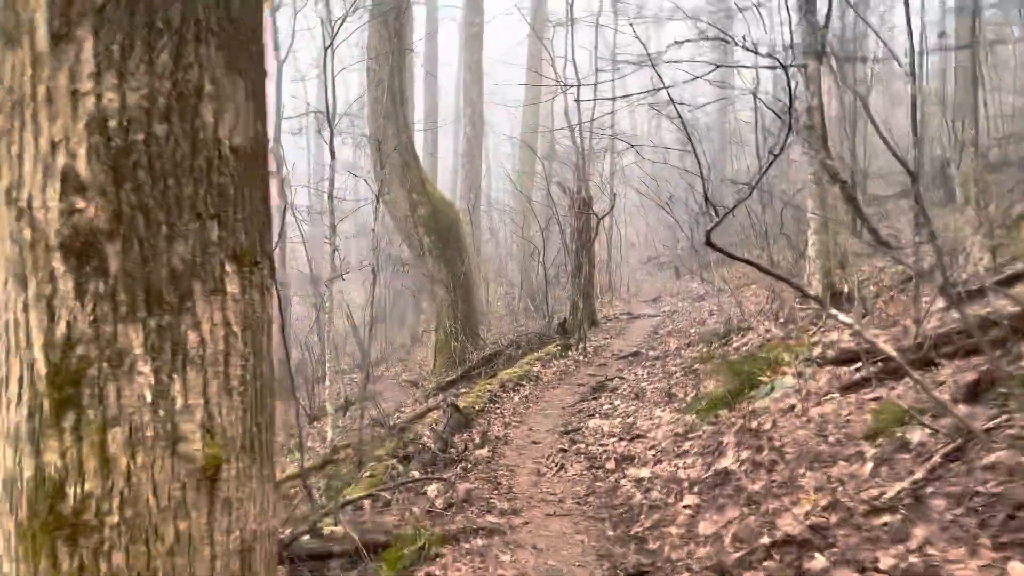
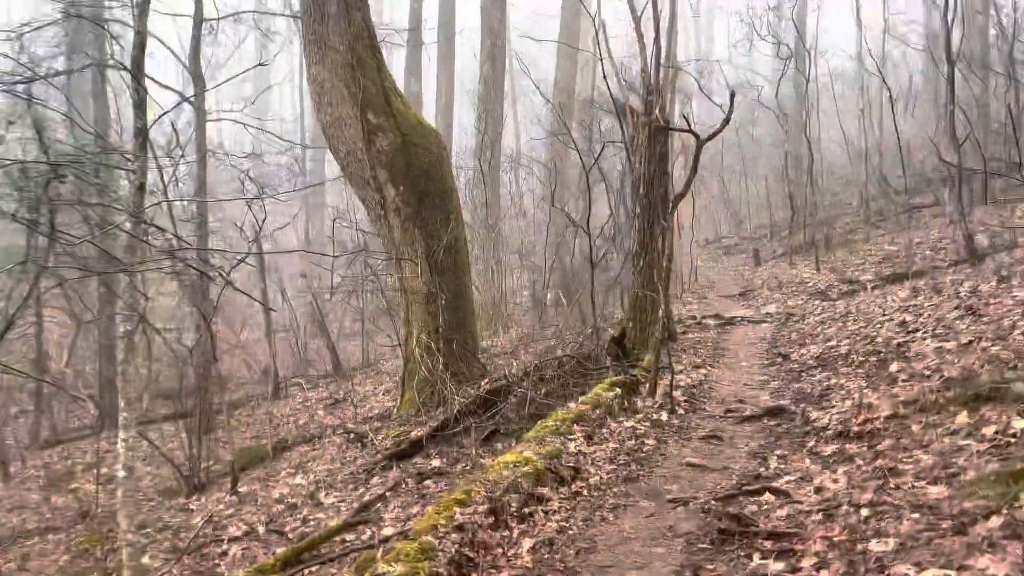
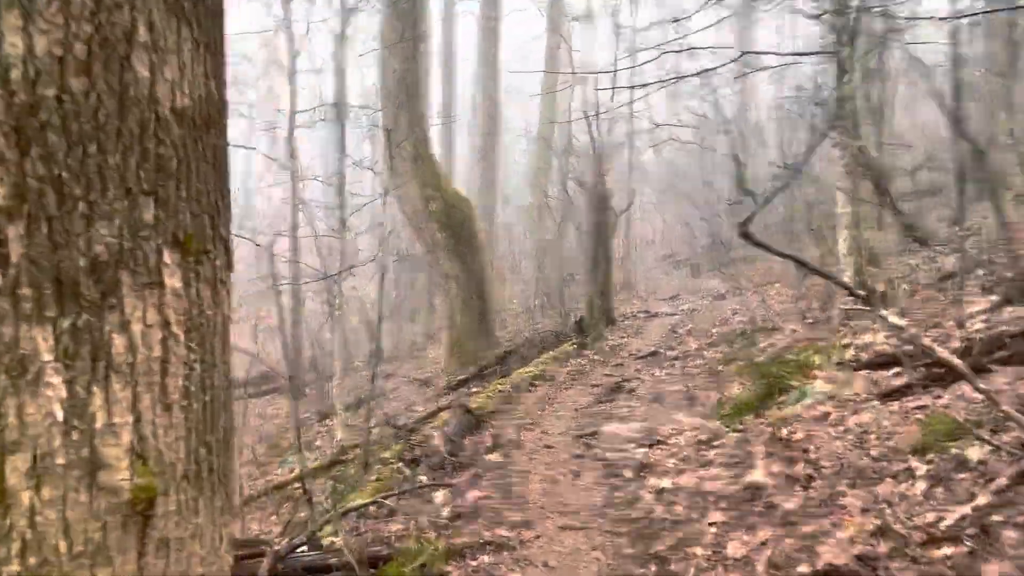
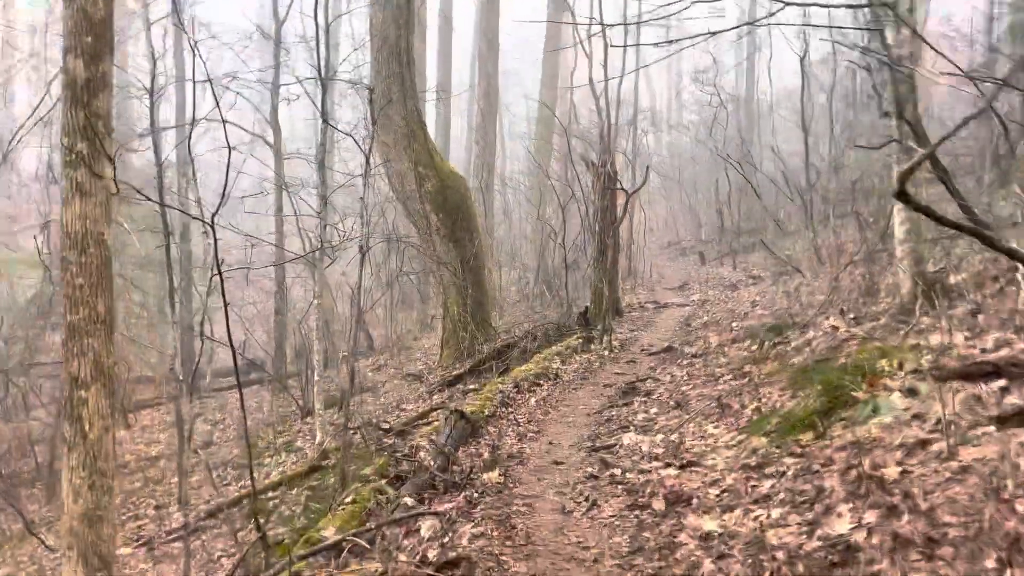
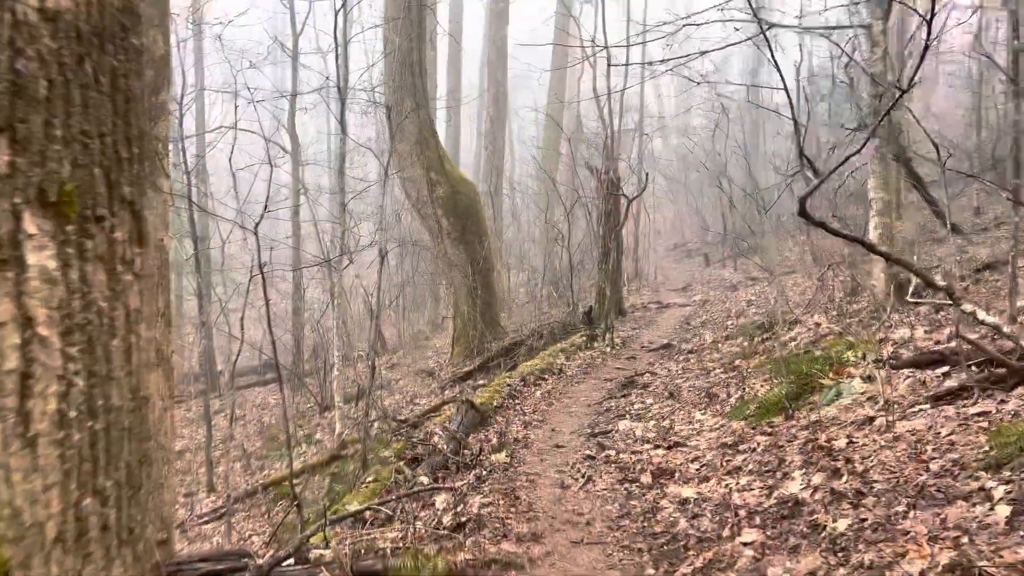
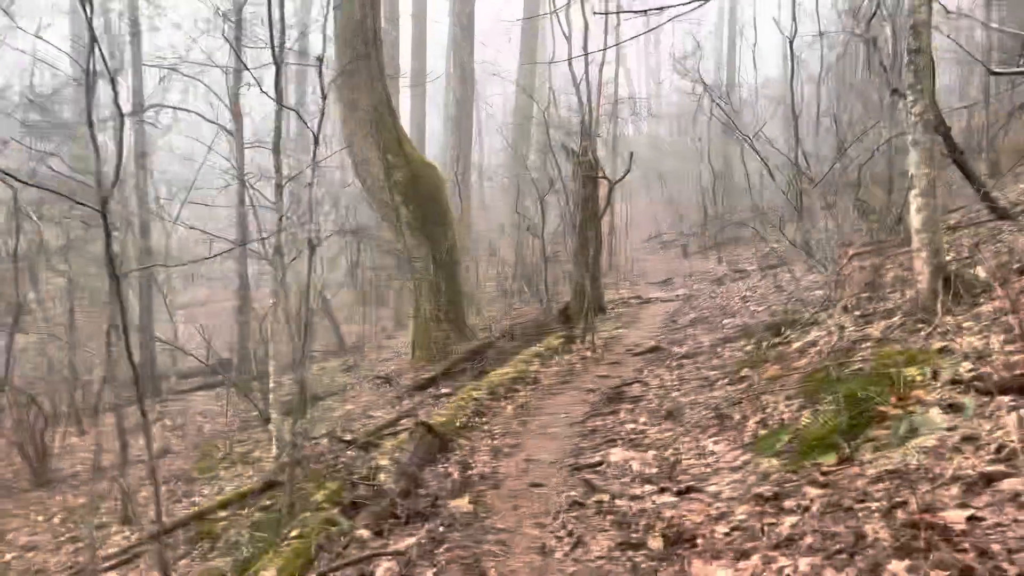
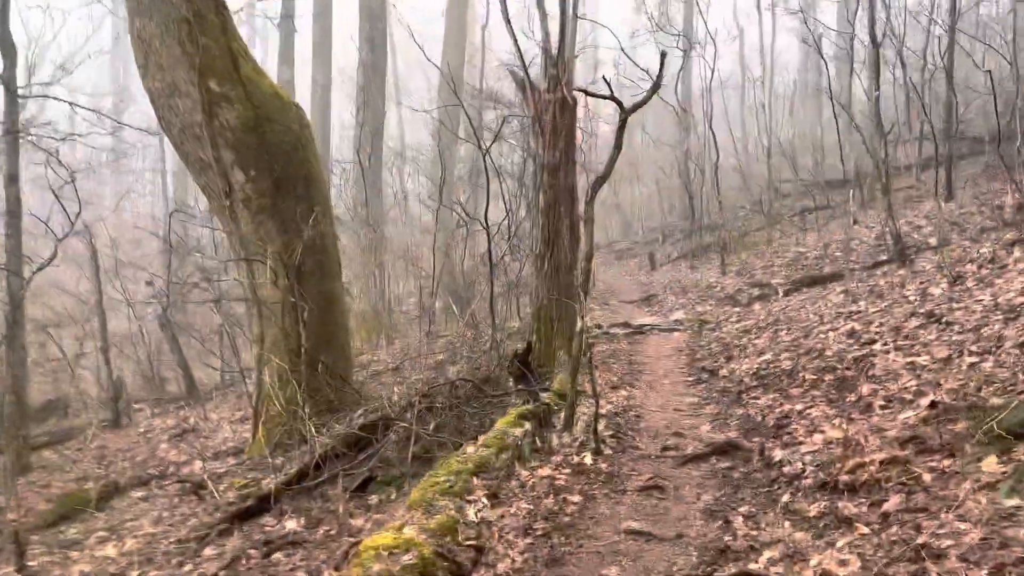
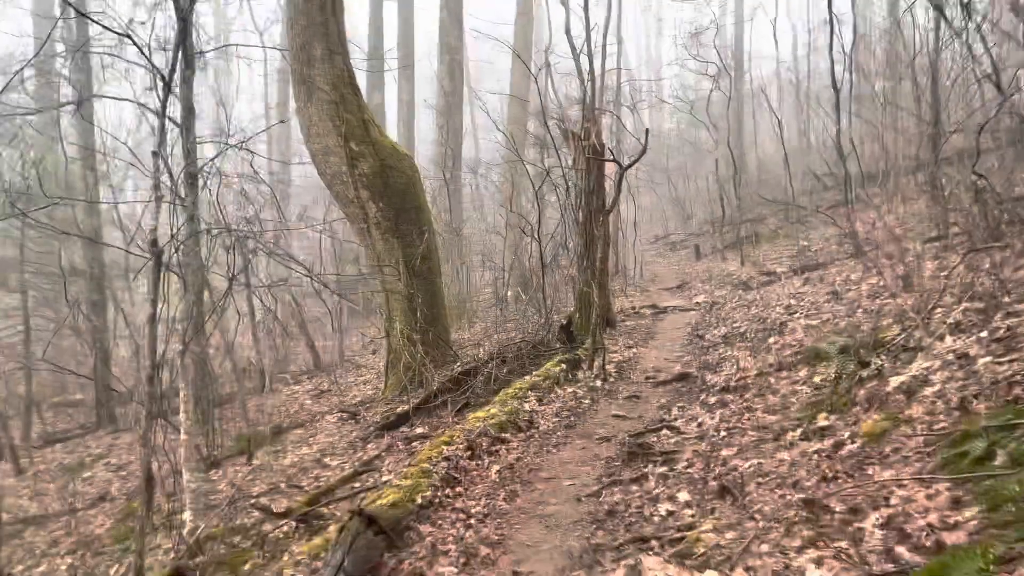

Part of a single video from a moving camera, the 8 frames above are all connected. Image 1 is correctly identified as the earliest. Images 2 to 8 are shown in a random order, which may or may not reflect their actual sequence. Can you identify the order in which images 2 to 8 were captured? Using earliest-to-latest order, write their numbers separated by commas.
3, 5, 4, 6, 8, 2, 7
